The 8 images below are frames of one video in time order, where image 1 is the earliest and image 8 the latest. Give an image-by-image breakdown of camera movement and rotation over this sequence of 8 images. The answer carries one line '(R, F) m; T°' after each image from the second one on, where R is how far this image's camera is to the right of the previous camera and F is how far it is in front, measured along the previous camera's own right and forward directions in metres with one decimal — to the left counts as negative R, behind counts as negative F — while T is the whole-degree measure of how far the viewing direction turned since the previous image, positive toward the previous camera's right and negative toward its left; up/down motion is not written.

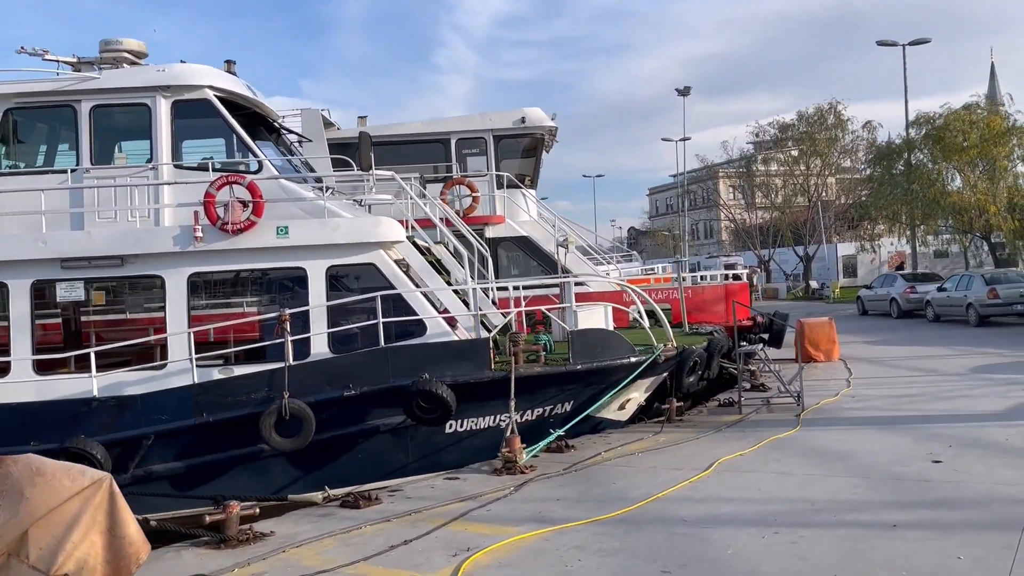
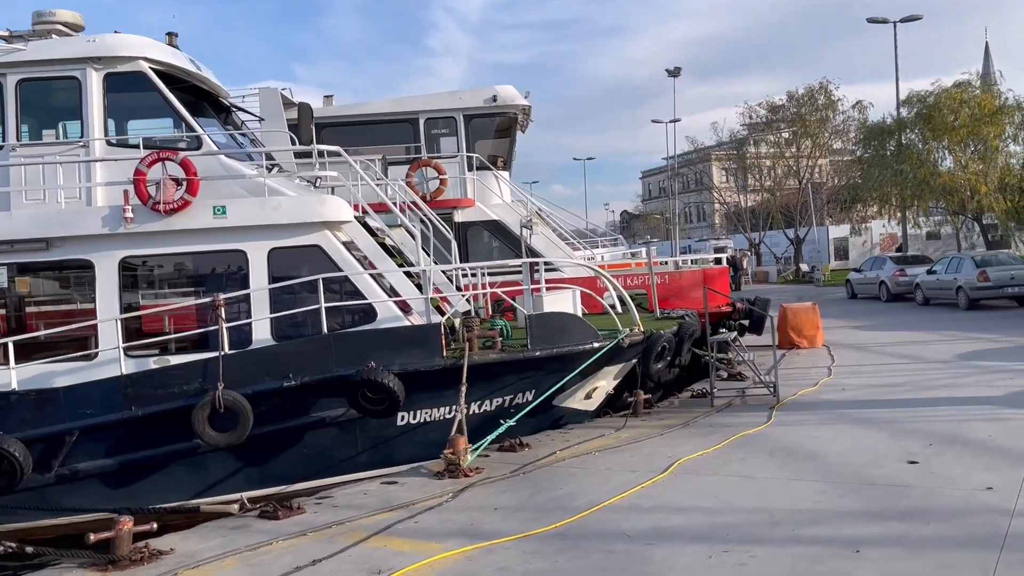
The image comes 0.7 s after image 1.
(+0.4, +0.5) m; 0°
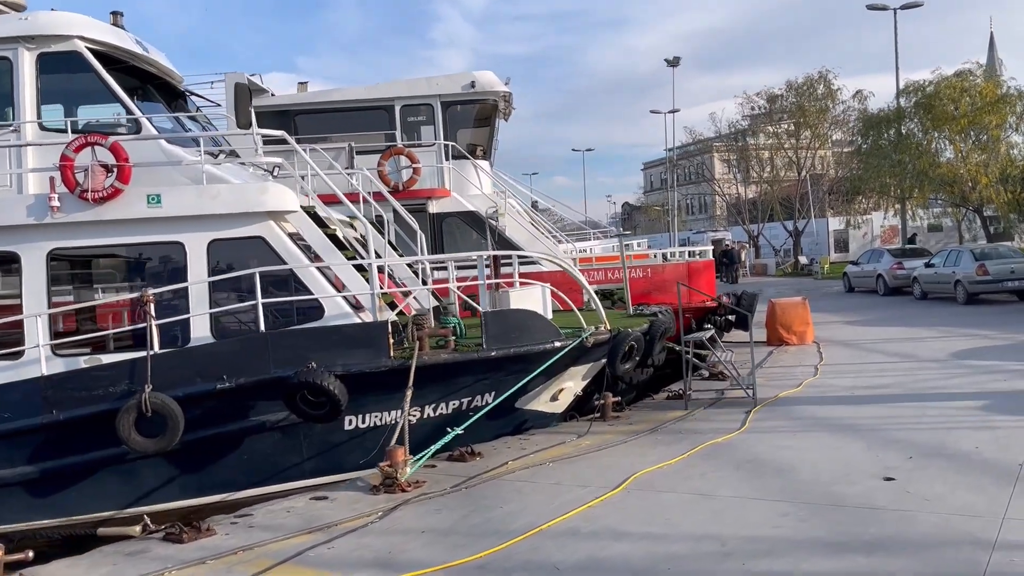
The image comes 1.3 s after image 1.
(+0.4, +0.5) m; 0°
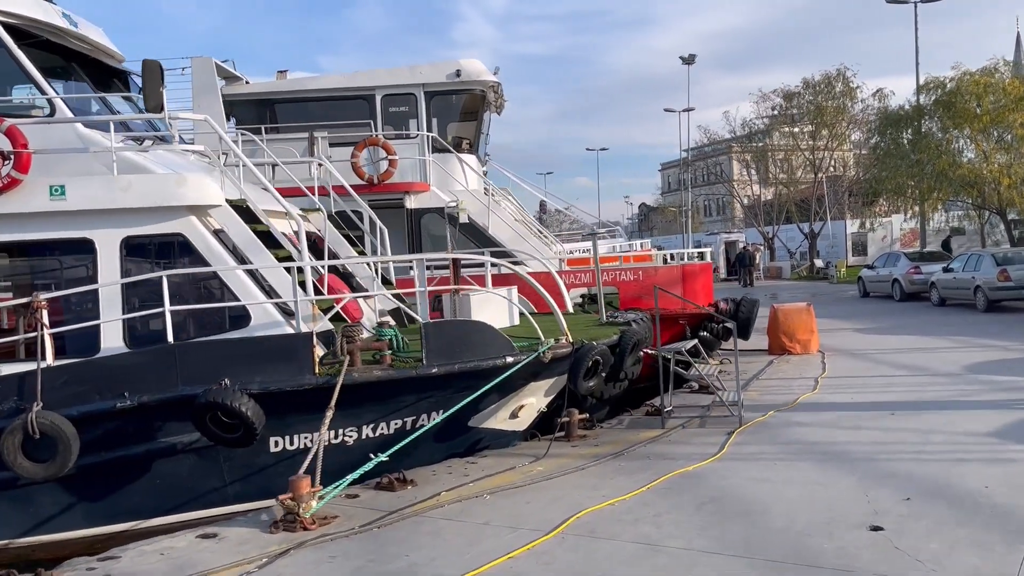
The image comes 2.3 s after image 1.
(+0.5, +0.8) m; -1°
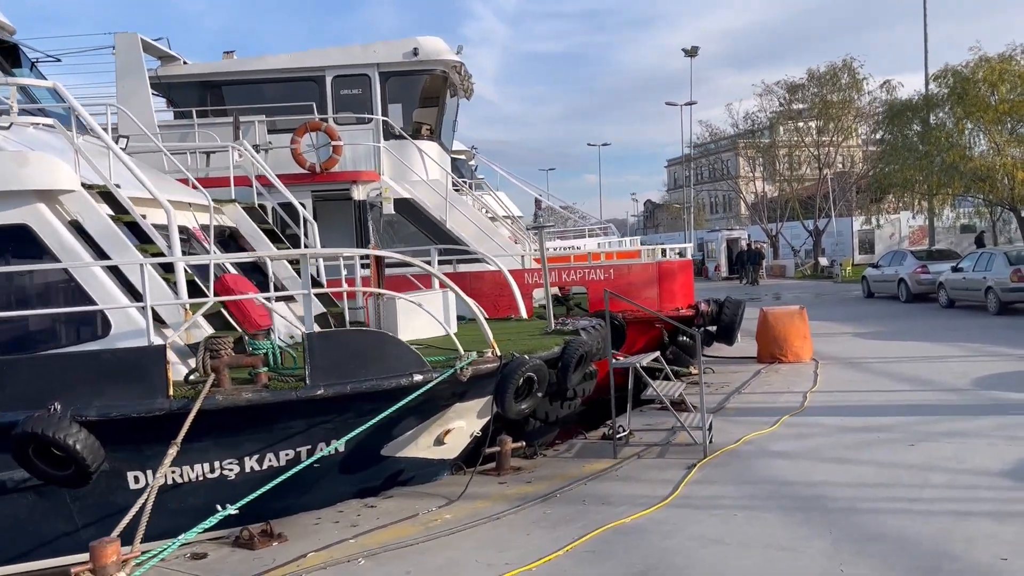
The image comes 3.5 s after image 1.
(+0.6, +1.1) m; -1°
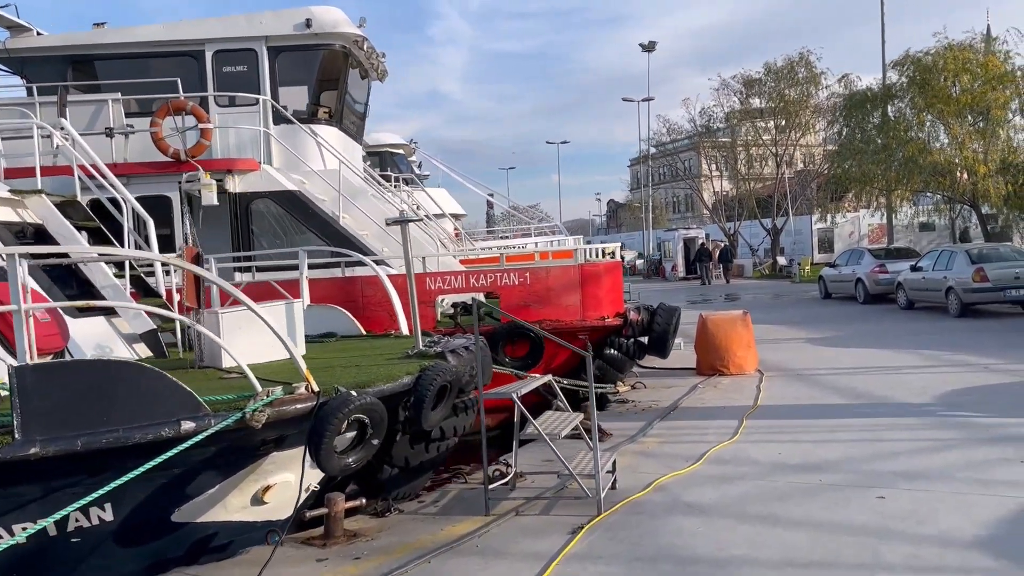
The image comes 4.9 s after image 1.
(+0.7, +1.3) m; +2°
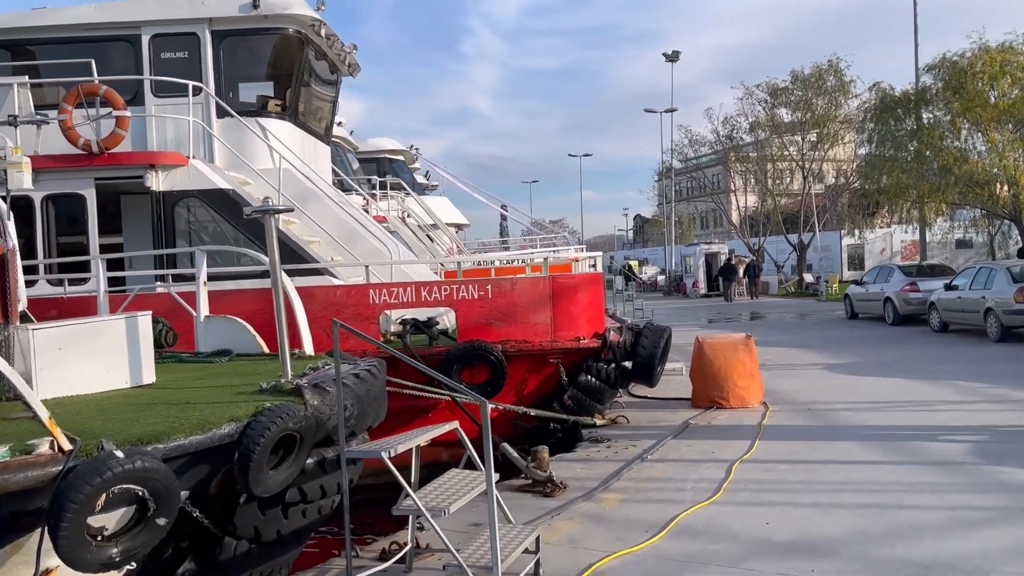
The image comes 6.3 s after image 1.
(+0.6, +1.2) m; -2°
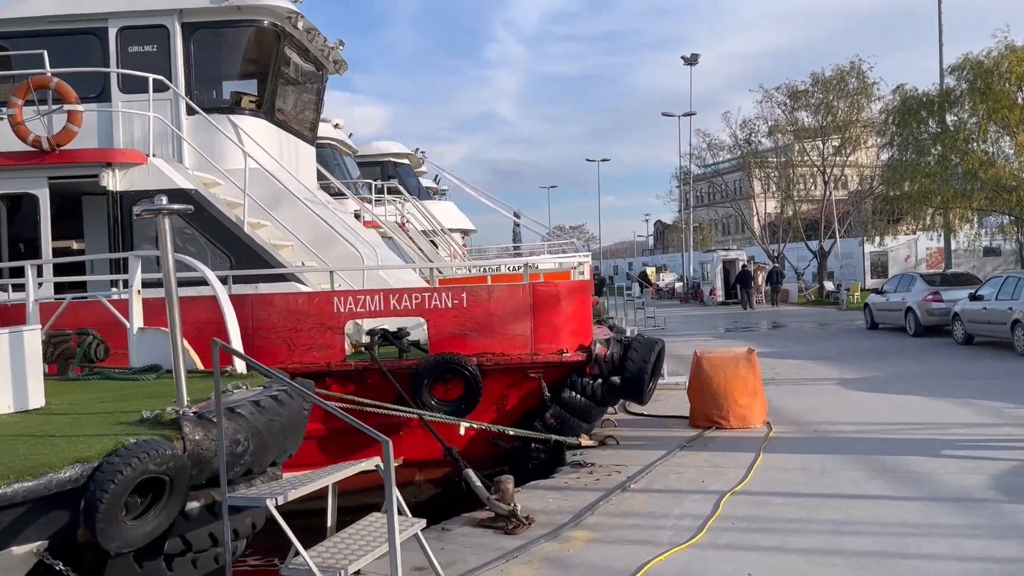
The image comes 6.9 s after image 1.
(+0.3, +0.6) m; -1°
